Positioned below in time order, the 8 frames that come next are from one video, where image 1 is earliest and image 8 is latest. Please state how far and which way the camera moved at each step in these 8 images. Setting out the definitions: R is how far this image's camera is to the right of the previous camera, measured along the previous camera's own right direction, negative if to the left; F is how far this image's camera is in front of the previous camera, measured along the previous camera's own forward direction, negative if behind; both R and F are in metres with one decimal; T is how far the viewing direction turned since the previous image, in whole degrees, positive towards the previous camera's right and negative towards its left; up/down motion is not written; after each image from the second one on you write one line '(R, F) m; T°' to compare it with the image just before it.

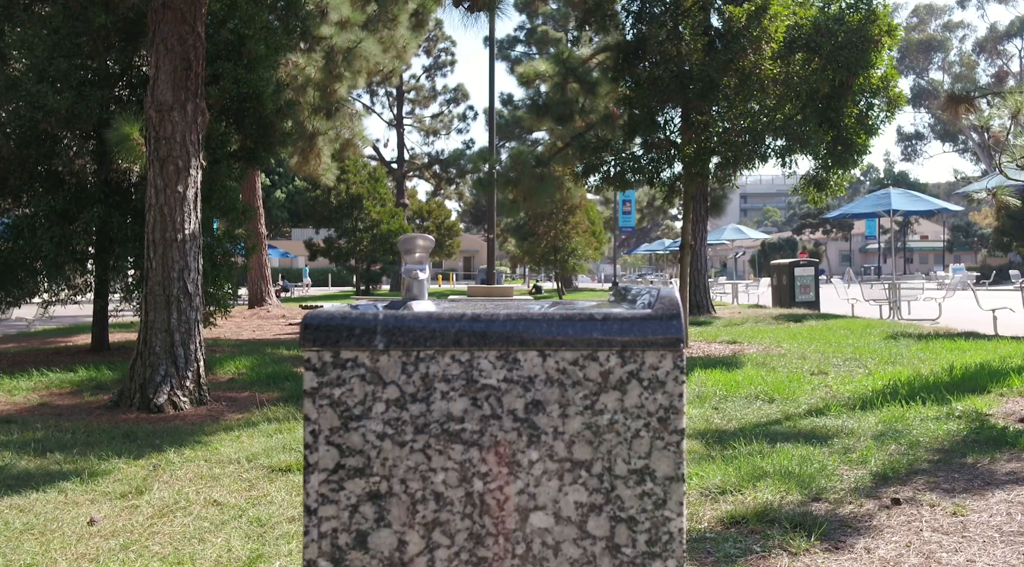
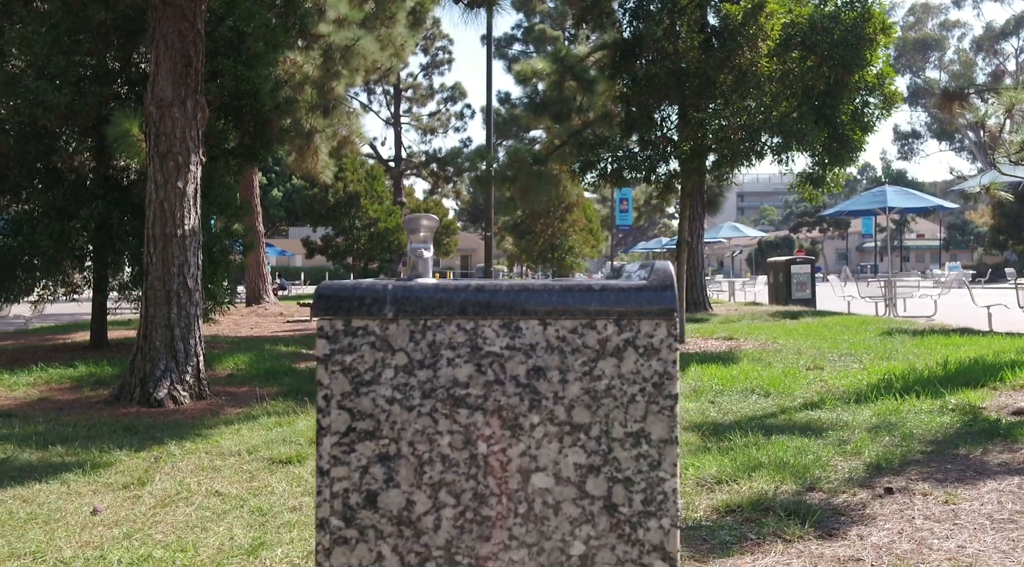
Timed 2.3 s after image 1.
(0.0, -0.1) m; 0°
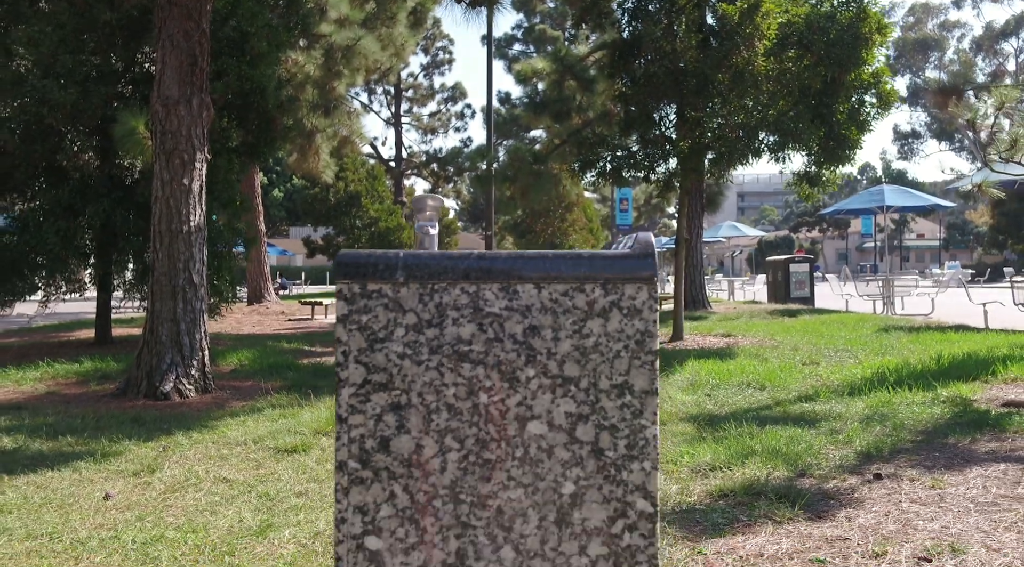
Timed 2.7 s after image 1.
(0.0, -0.1) m; 0°
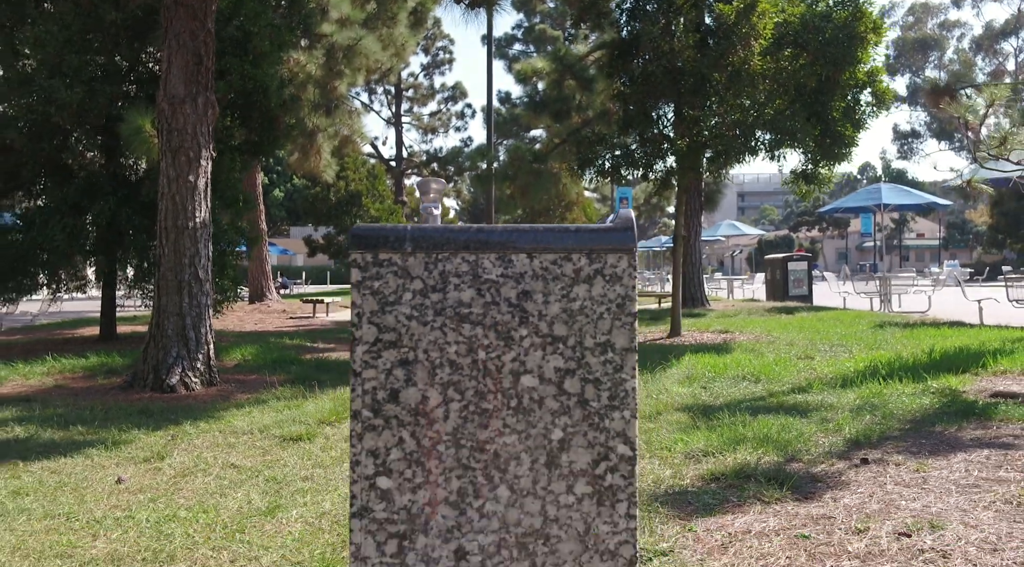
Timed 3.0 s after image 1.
(0.0, -0.2) m; 0°
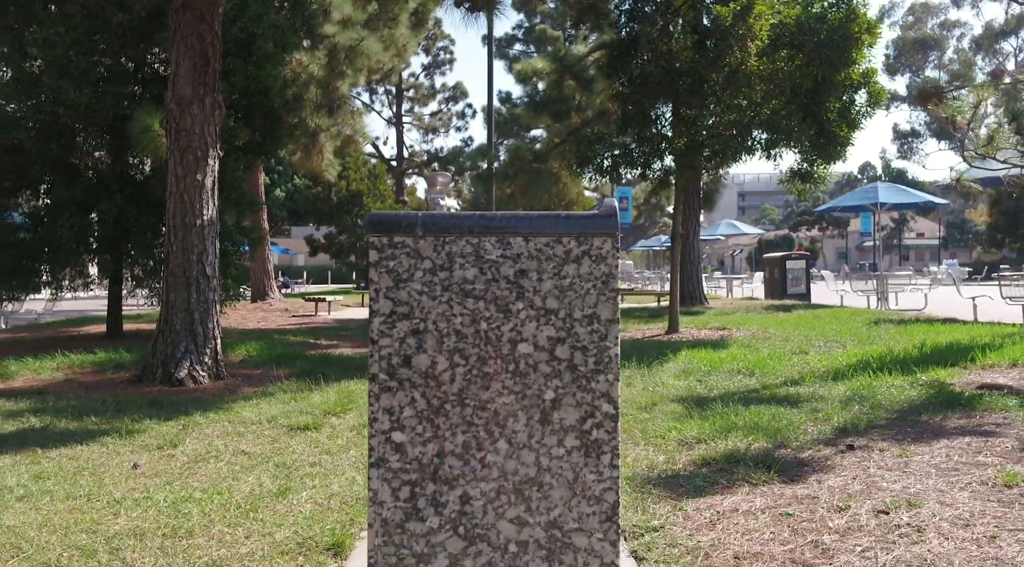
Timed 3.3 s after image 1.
(0.0, -0.2) m; 0°
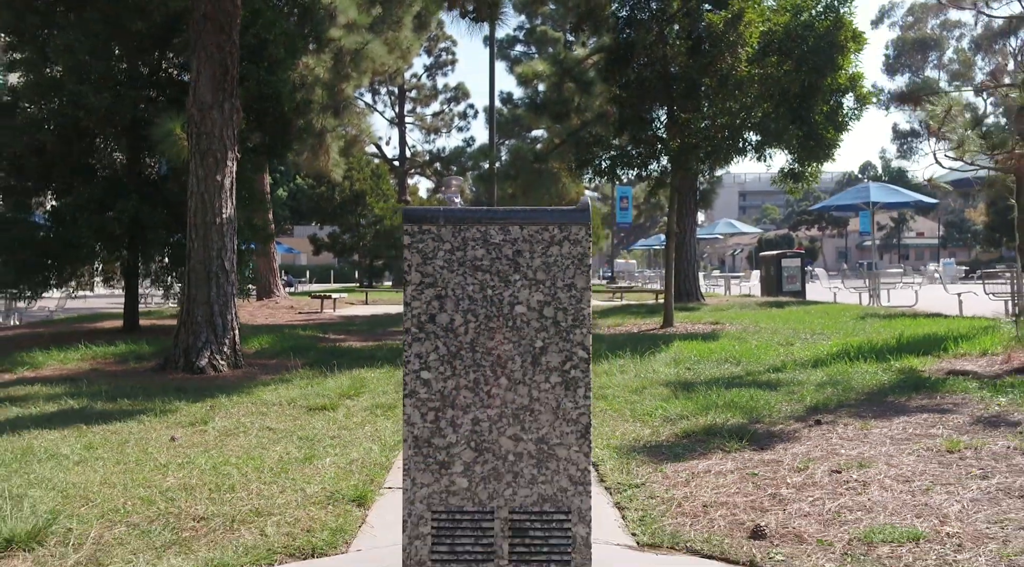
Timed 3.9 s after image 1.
(0.0, -0.6) m; 0°
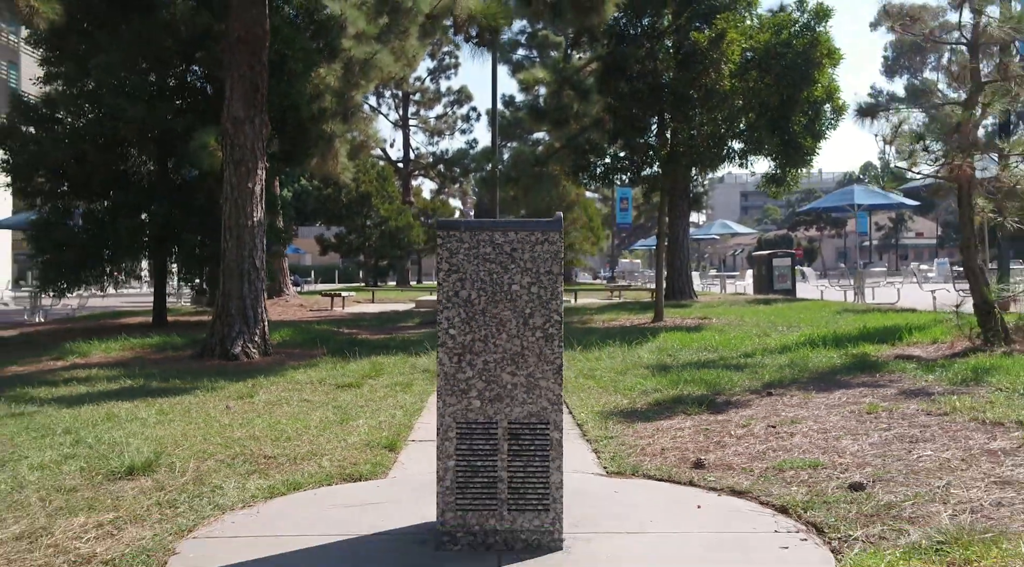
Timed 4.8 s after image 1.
(0.0, -1.1) m; 0°
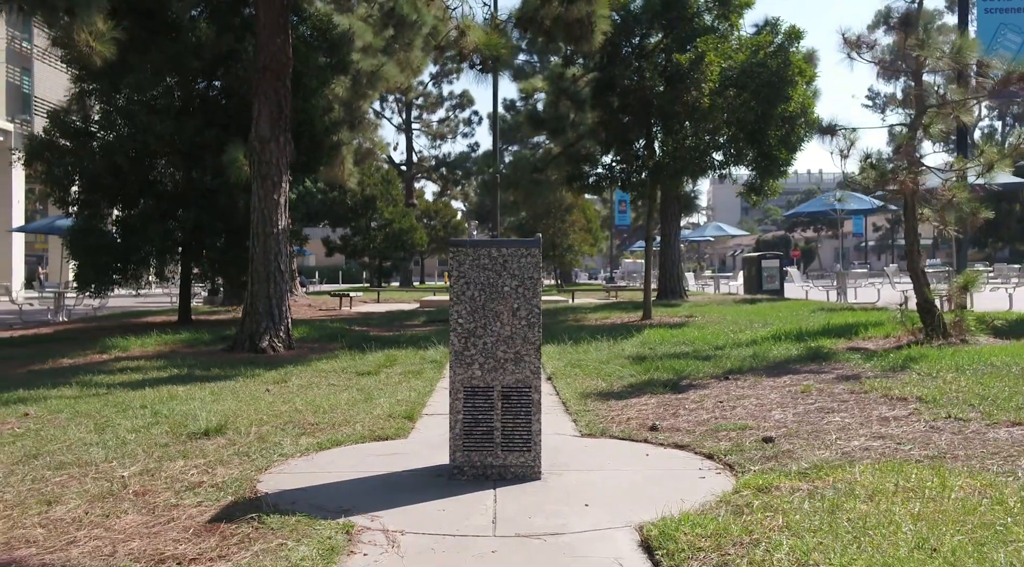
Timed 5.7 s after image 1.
(0.0, -1.3) m; 0°
